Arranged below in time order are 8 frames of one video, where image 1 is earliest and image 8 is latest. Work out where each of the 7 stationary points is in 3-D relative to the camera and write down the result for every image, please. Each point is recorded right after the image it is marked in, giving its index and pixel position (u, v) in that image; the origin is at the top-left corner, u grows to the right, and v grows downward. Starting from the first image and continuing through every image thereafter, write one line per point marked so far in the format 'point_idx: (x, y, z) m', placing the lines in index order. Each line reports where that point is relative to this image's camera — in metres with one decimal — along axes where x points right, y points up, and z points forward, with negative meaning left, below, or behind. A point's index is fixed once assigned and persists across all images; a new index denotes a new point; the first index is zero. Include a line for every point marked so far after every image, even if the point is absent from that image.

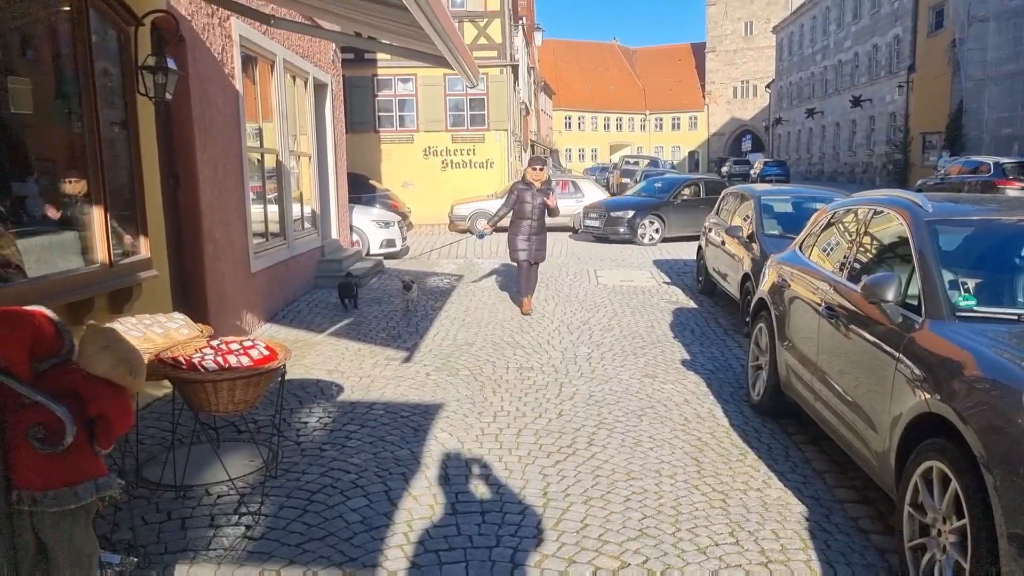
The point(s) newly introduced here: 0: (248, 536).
0: (-1.1, -1.0, +3.5) m
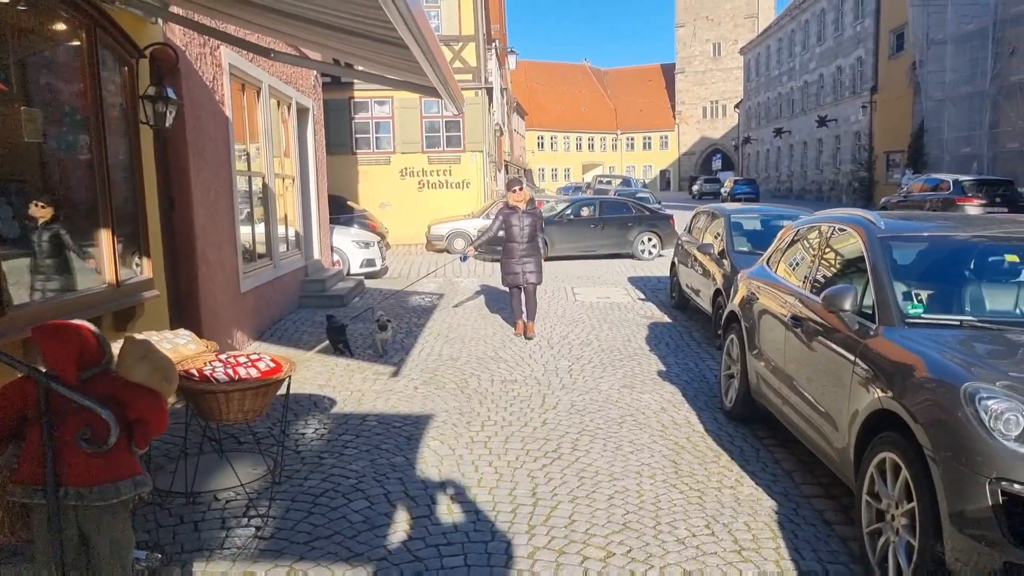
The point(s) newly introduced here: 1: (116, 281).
0: (-1.1, -1.1, +3.7) m
1: (-2.3, 0.0, +5.0) m
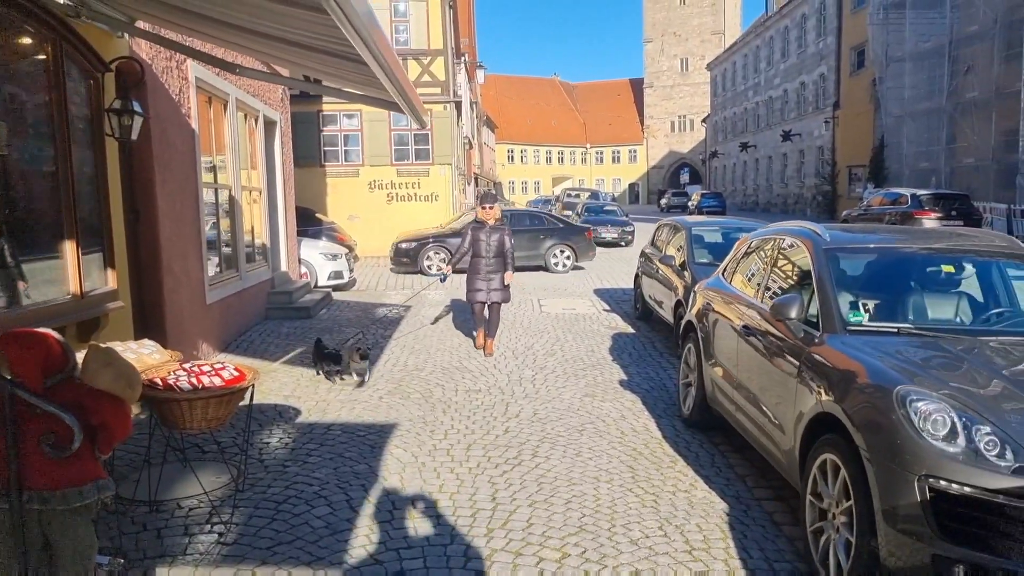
0: (-1.3, -1.1, +3.8) m
1: (-2.5, 0.0, +5.0) m
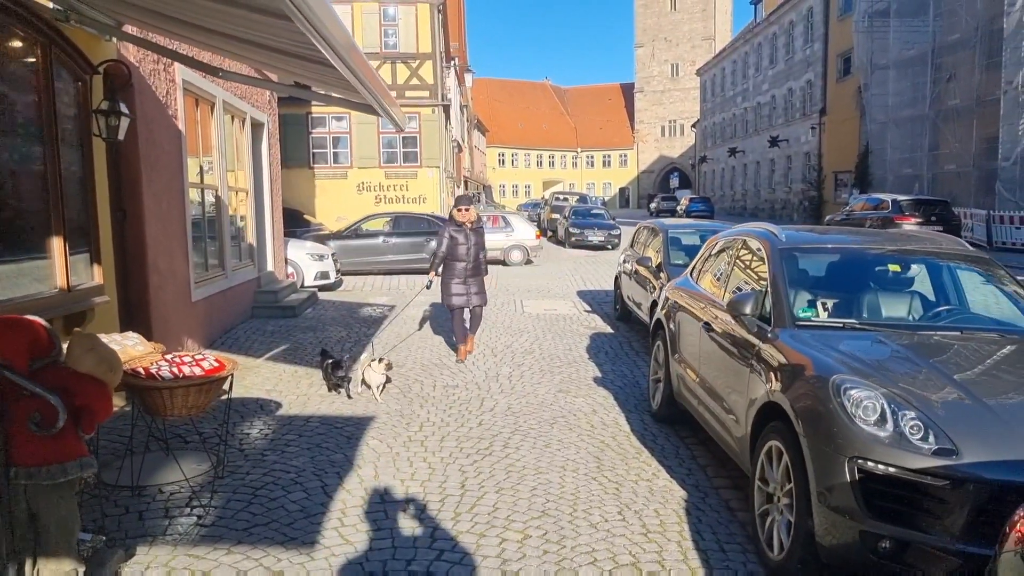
0: (-1.4, -1.1, +3.9) m
1: (-2.7, 0.0, +5.2) m
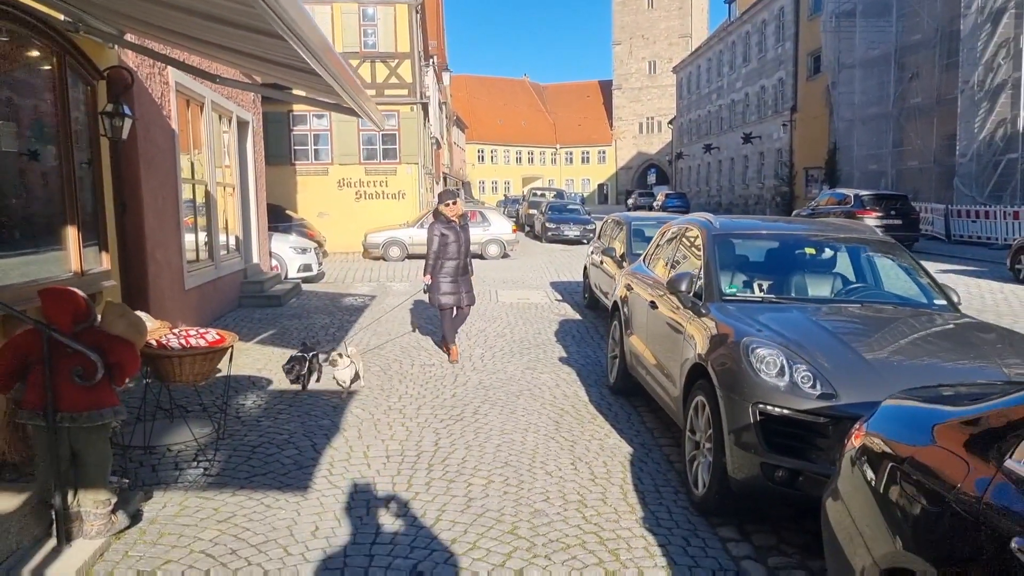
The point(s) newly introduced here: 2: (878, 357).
0: (-1.6, -1.0, +4.5) m
1: (-2.9, +0.1, +5.8) m
2: (+1.6, -0.3, +3.8) m
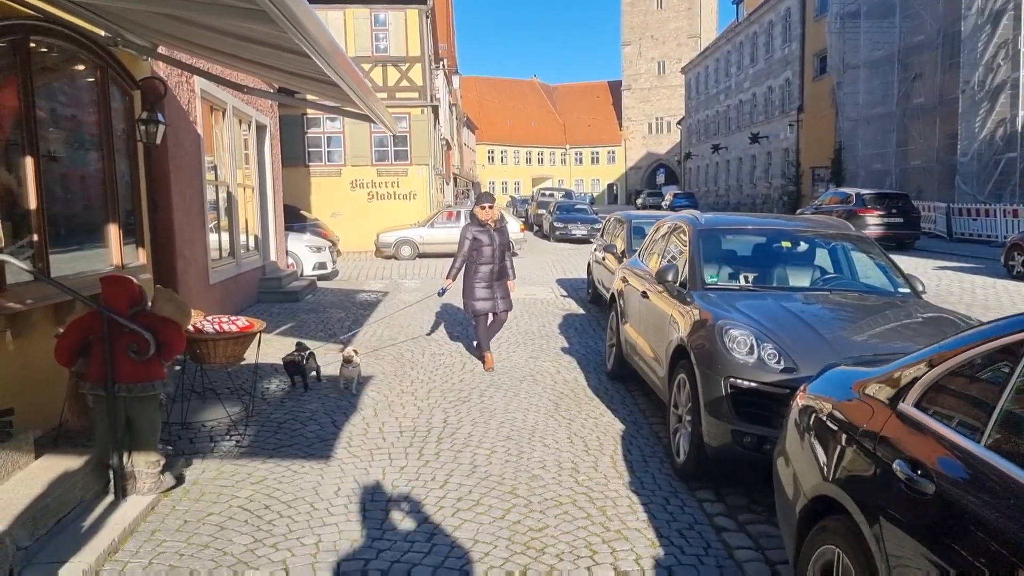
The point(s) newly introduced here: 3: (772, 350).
0: (-1.6, -0.9, +5.1) m
1: (-2.9, +0.2, +6.3) m
2: (+1.6, -0.2, +4.3) m
3: (+1.3, -0.3, +4.2) m
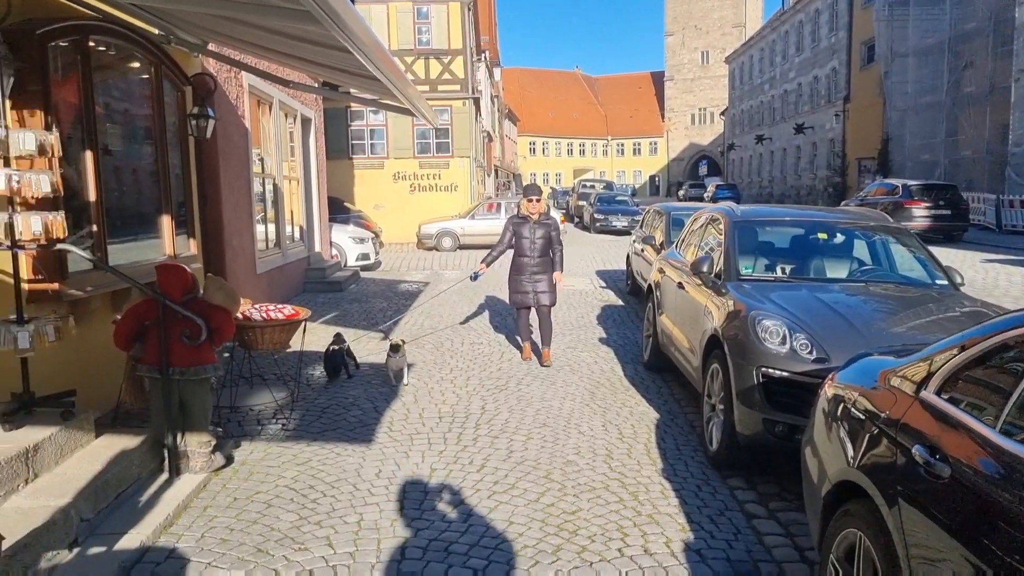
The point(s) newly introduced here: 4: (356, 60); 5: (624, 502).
0: (-1.4, -0.9, +5.3) m
1: (-2.6, +0.2, +6.6) m
2: (+1.8, -0.2, +4.4) m
3: (+1.5, -0.3, +4.3) m
4: (-1.0, +1.5, +5.5) m
5: (+0.5, -1.0, +4.2) m
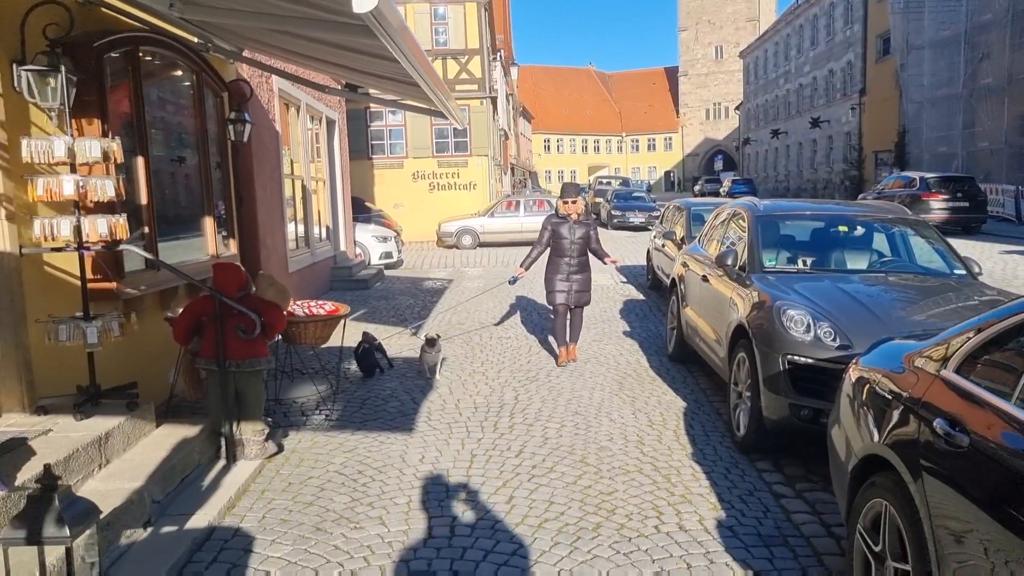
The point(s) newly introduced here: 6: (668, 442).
0: (-1.2, -0.8, +5.5) m
1: (-2.4, +0.3, +6.8) m
2: (+2.0, -0.1, +4.5) m
3: (+1.7, -0.2, +4.5) m
4: (-0.8, +1.5, +5.8) m
5: (+0.7, -1.0, +4.4) m
6: (+0.9, -0.9, +5.1) m
